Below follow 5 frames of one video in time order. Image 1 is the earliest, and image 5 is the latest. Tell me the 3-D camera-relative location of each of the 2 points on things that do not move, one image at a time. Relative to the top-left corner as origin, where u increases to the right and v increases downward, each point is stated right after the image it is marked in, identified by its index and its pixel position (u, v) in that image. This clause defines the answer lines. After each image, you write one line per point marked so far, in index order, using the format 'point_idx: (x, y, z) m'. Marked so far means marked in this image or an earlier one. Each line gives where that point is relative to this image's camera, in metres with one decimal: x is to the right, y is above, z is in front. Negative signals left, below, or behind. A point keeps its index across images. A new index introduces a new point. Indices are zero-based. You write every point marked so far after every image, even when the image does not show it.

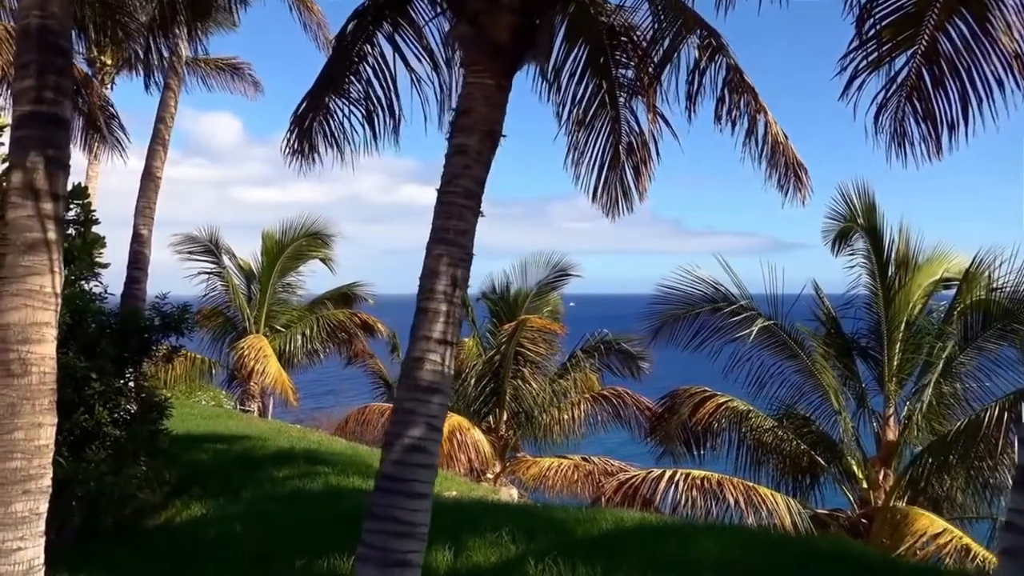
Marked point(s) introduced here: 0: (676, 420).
0: (+1.9, -1.6, +10.9) m
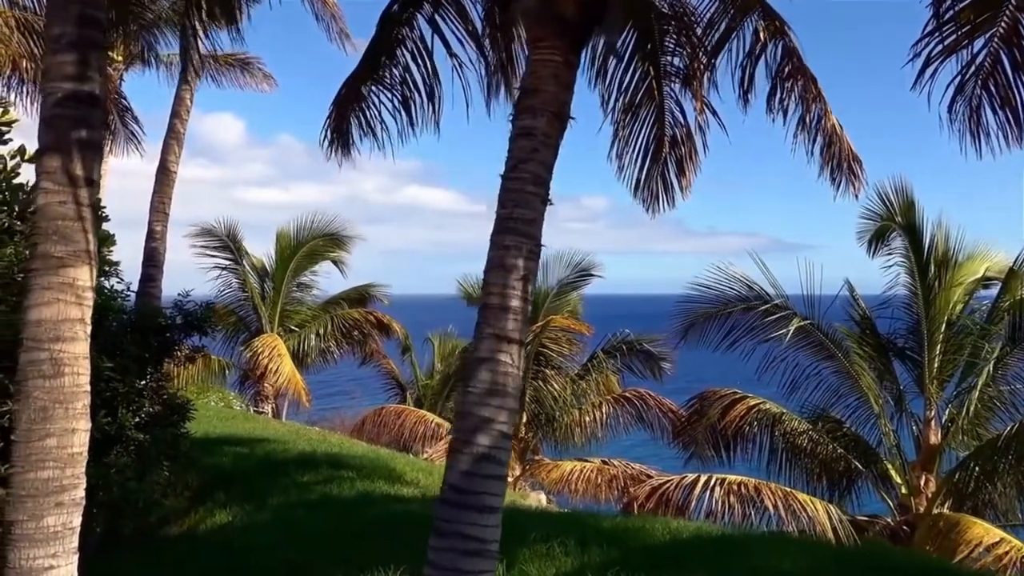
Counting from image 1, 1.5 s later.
0: (+2.3, -1.6, +10.6) m
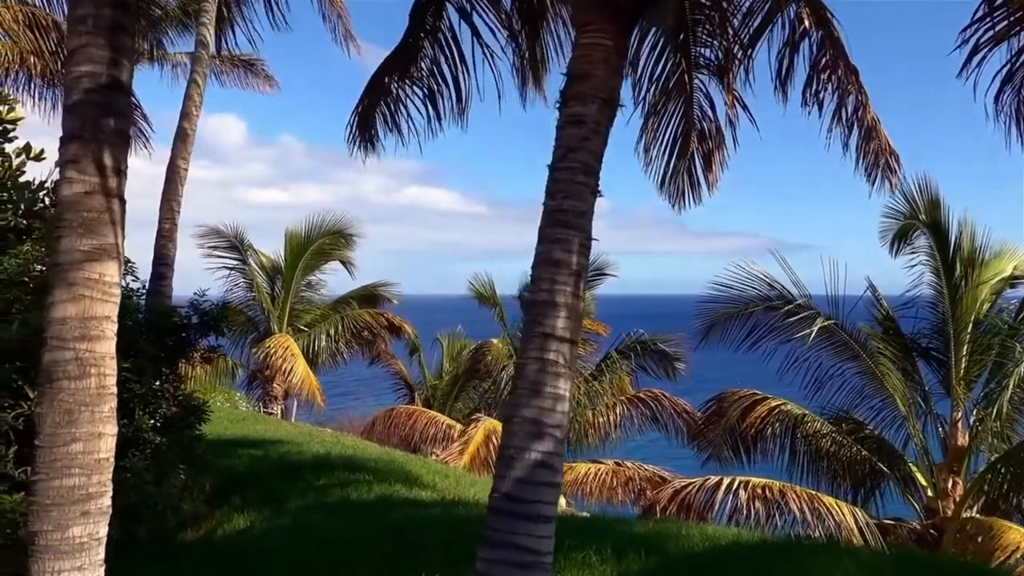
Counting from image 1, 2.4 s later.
0: (+2.5, -1.6, +10.4) m
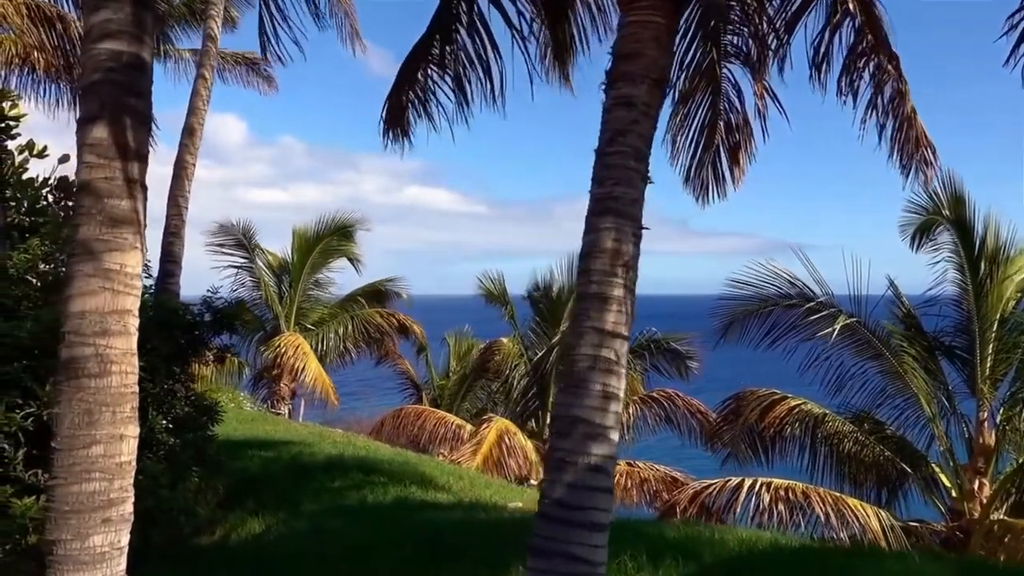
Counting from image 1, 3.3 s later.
0: (+2.6, -1.5, +10.2) m
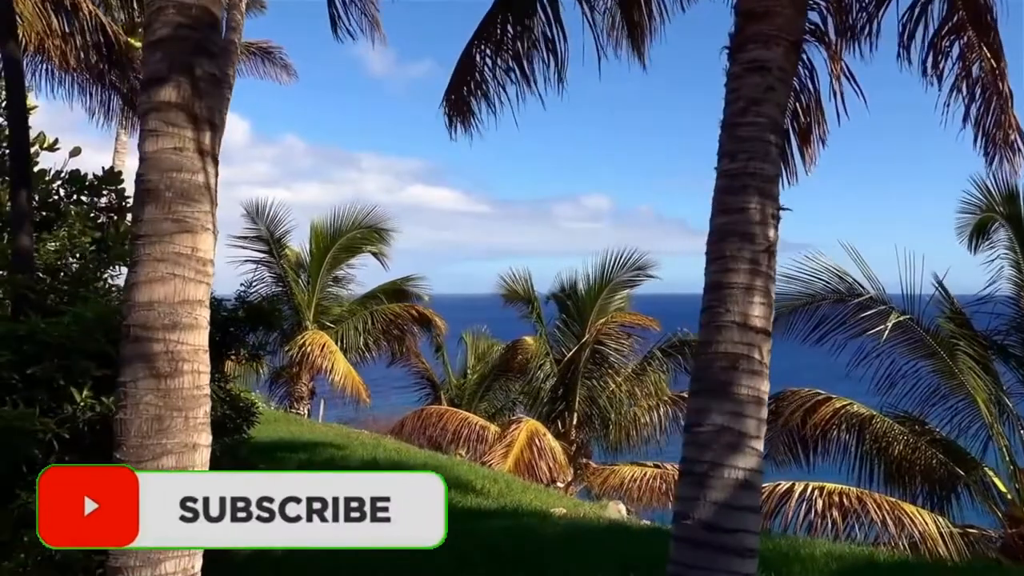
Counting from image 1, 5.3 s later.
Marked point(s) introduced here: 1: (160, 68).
0: (+3.0, -1.5, +9.8) m
1: (-1.1, +0.7, +2.8) m
